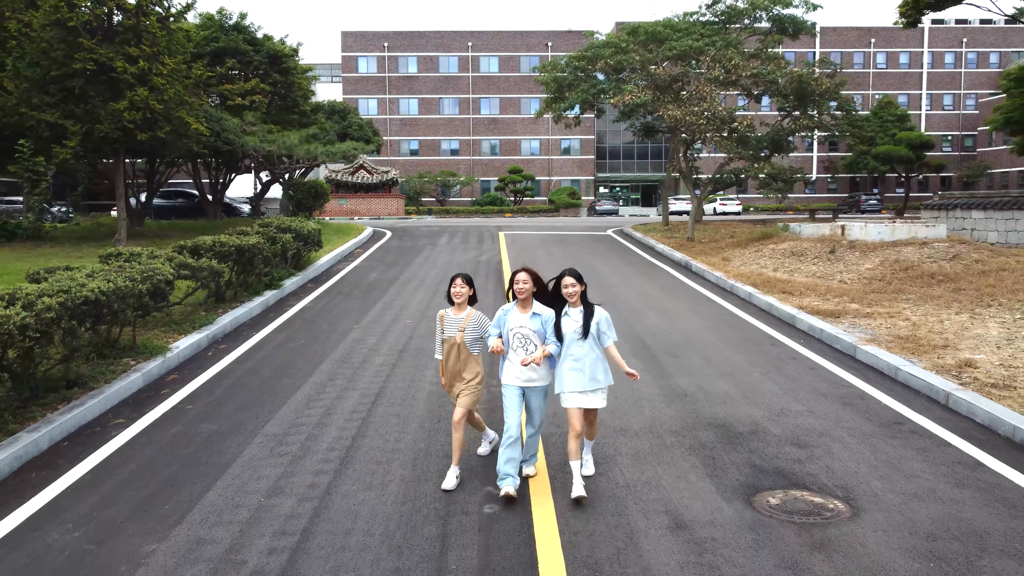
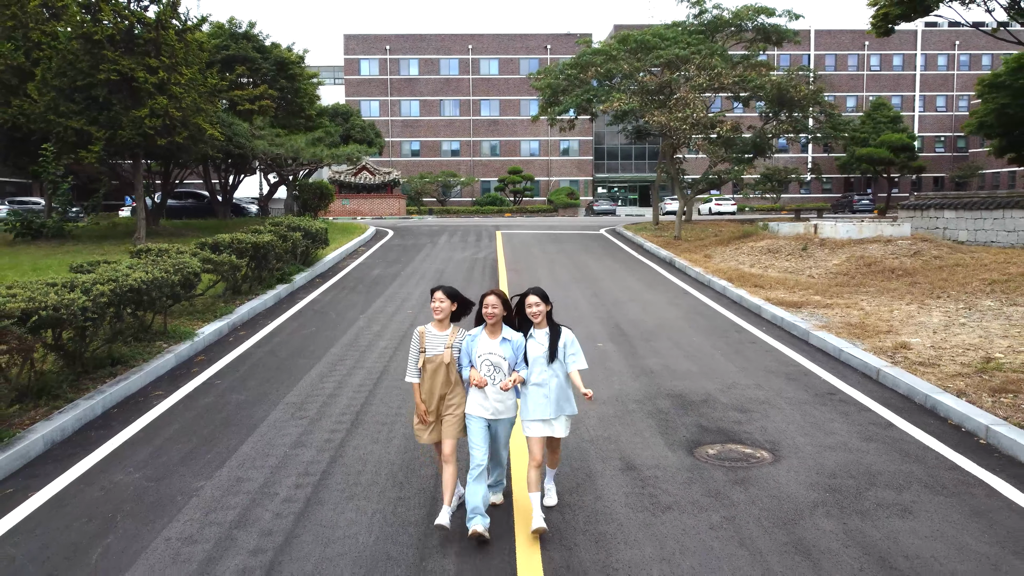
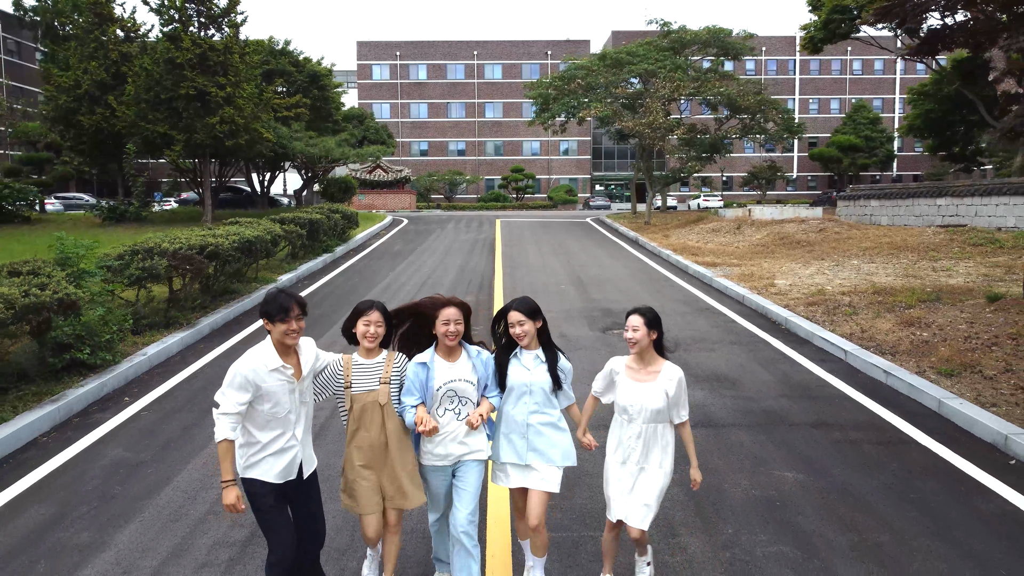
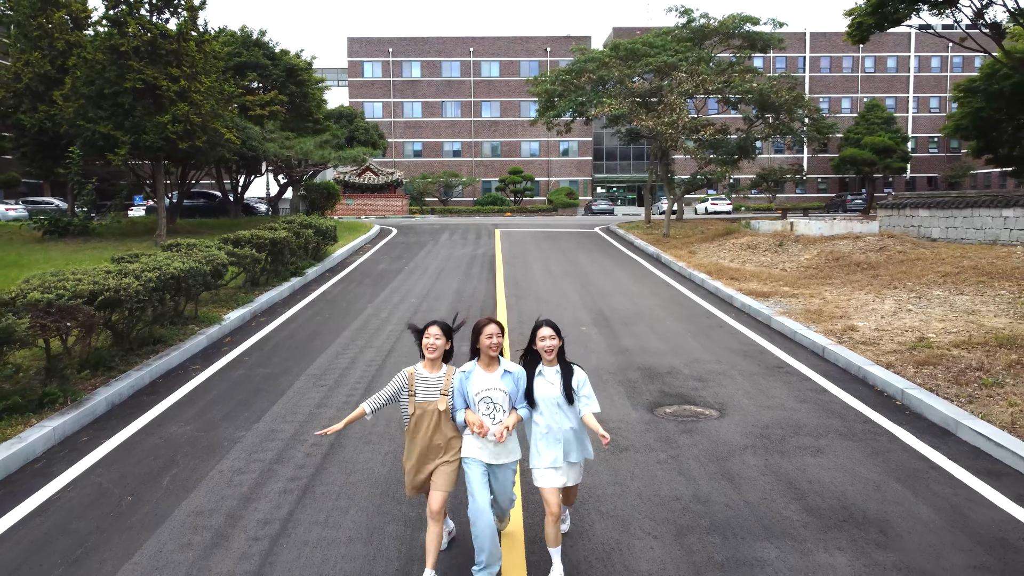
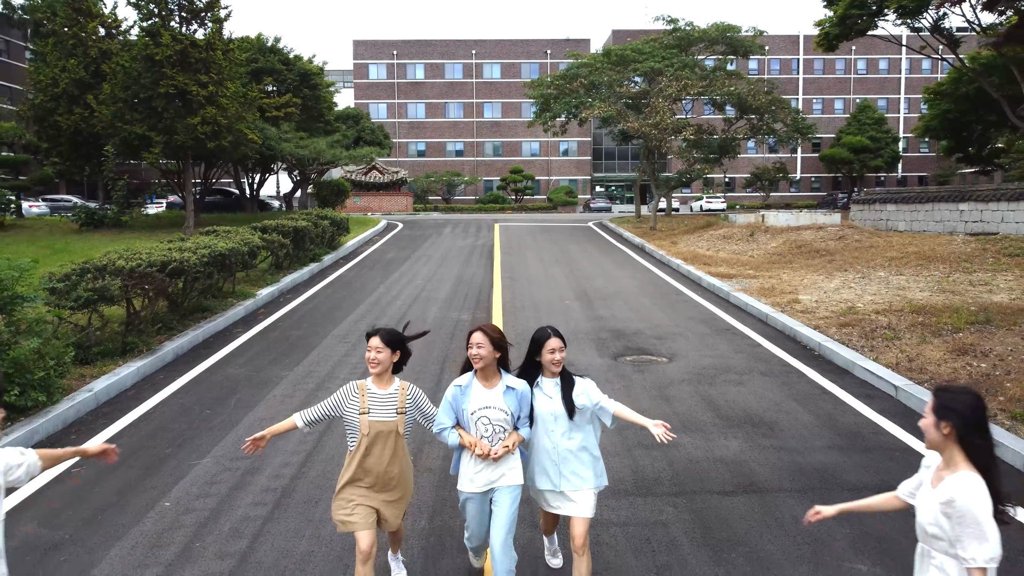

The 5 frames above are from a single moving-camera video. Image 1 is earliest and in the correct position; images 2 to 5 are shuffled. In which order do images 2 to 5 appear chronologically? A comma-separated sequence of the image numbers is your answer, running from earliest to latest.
2, 4, 5, 3
